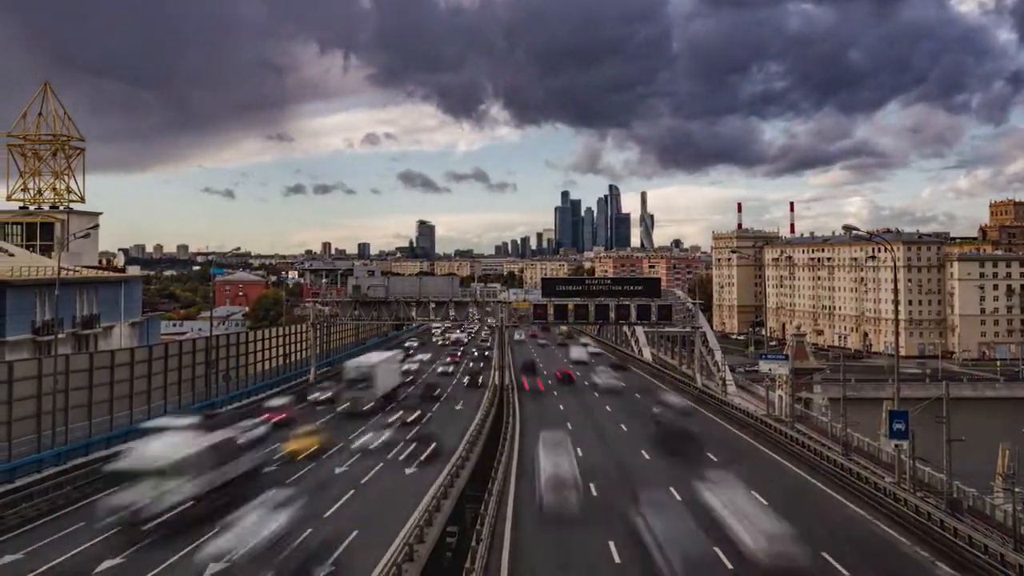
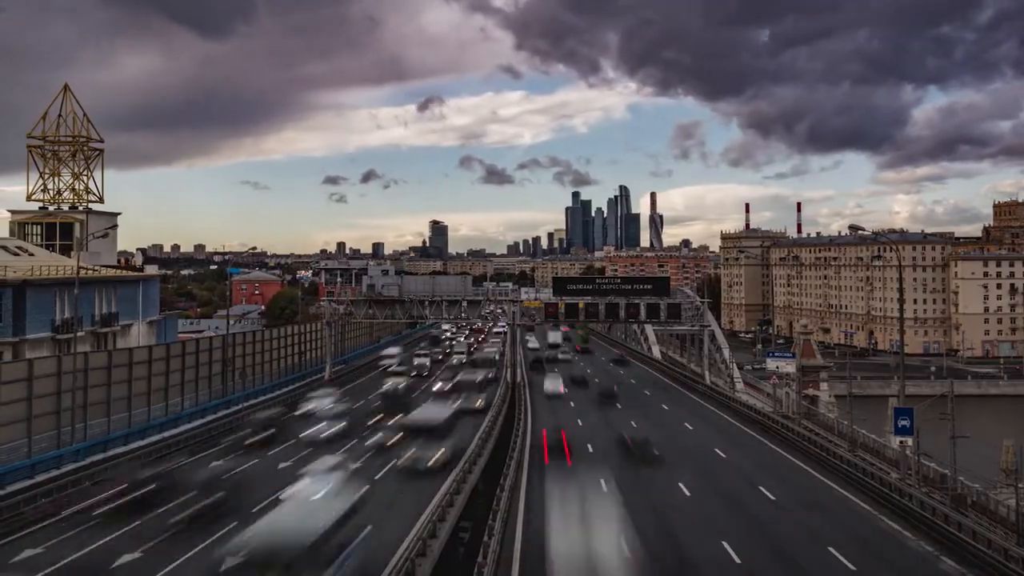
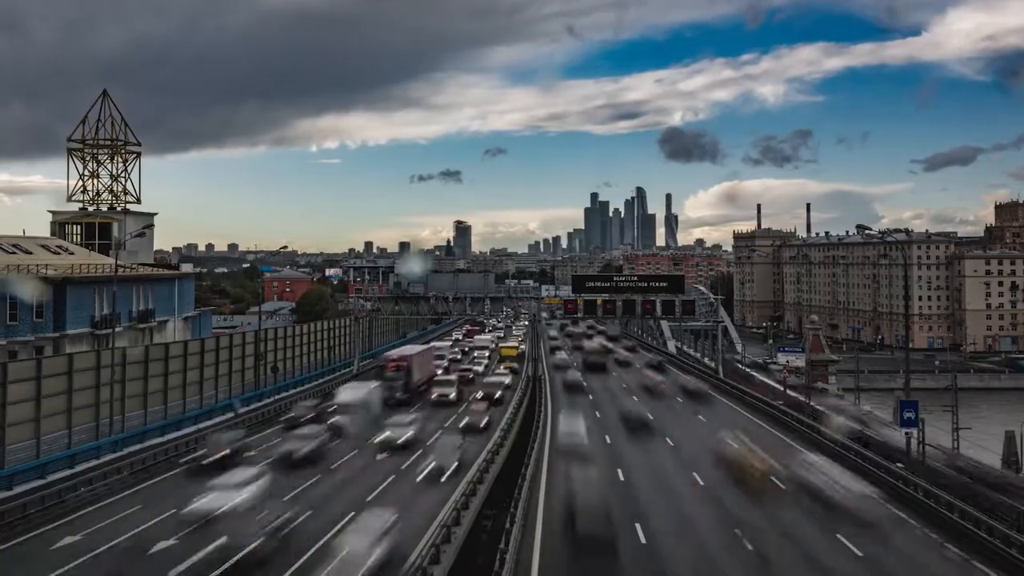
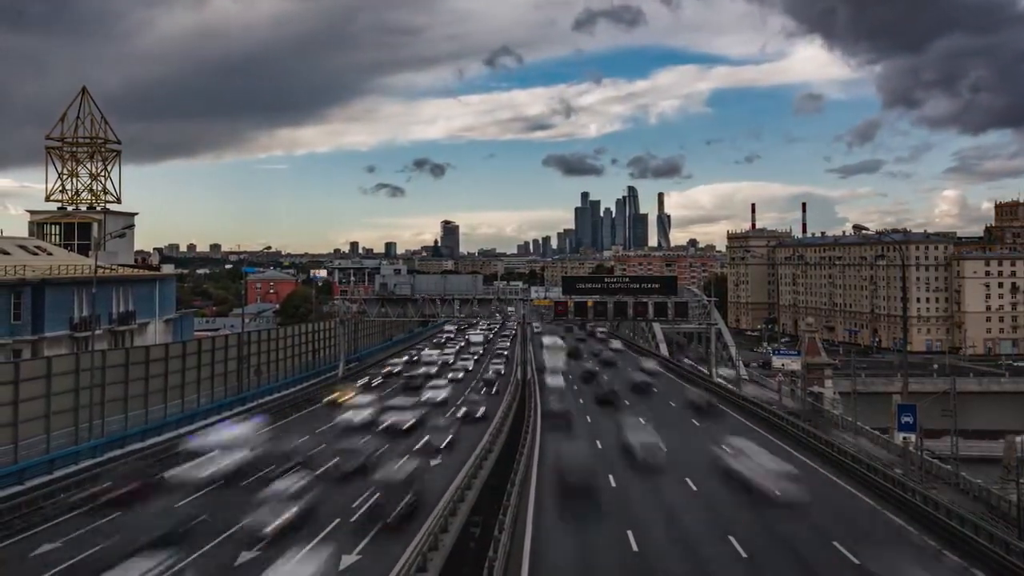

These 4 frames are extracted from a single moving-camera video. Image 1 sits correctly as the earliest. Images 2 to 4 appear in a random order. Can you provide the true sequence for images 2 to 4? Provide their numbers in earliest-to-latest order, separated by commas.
2, 4, 3
